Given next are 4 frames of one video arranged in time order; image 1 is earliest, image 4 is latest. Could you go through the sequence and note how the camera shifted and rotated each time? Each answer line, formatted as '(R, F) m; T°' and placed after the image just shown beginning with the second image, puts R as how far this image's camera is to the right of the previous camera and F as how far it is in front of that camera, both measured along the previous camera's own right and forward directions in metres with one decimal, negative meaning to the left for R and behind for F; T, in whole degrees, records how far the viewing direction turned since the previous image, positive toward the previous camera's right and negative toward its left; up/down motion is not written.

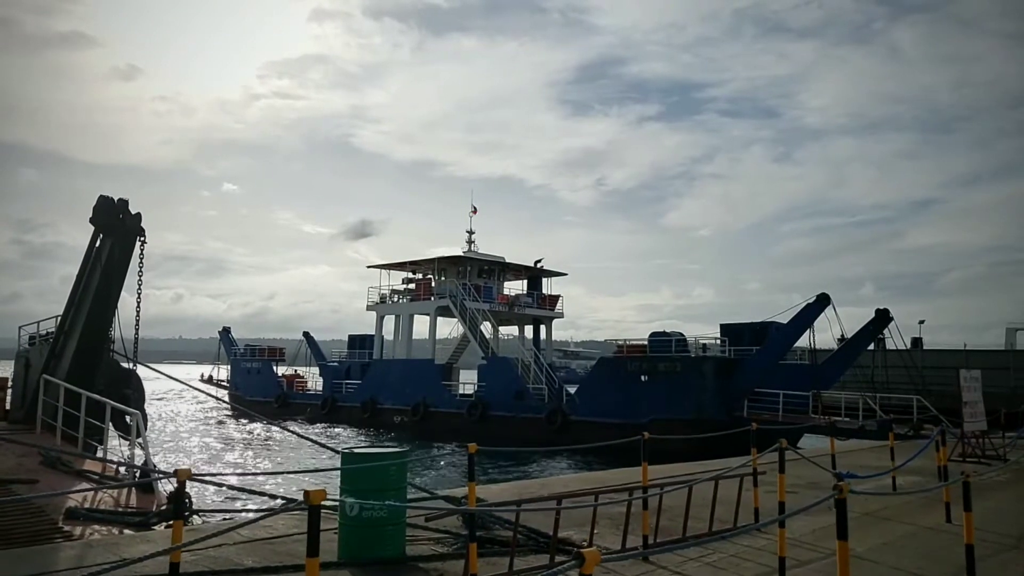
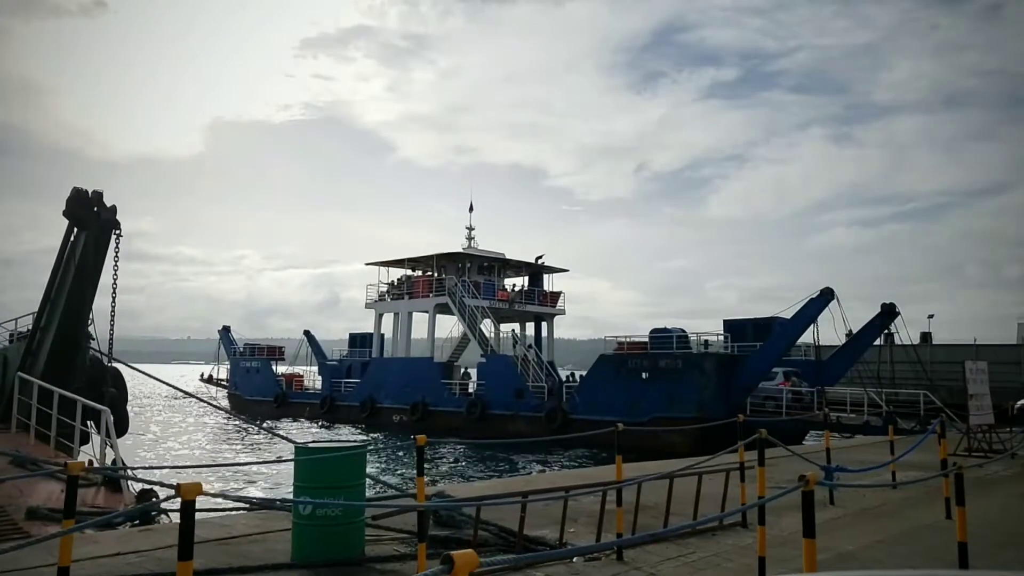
(+0.3, +0.4) m; -1°
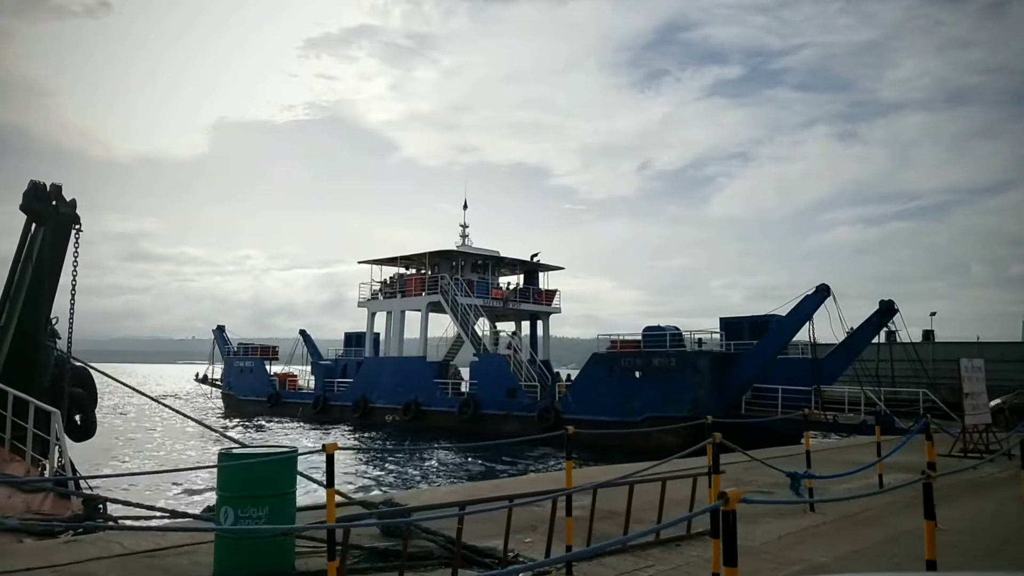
(+0.4, +0.4) m; 0°
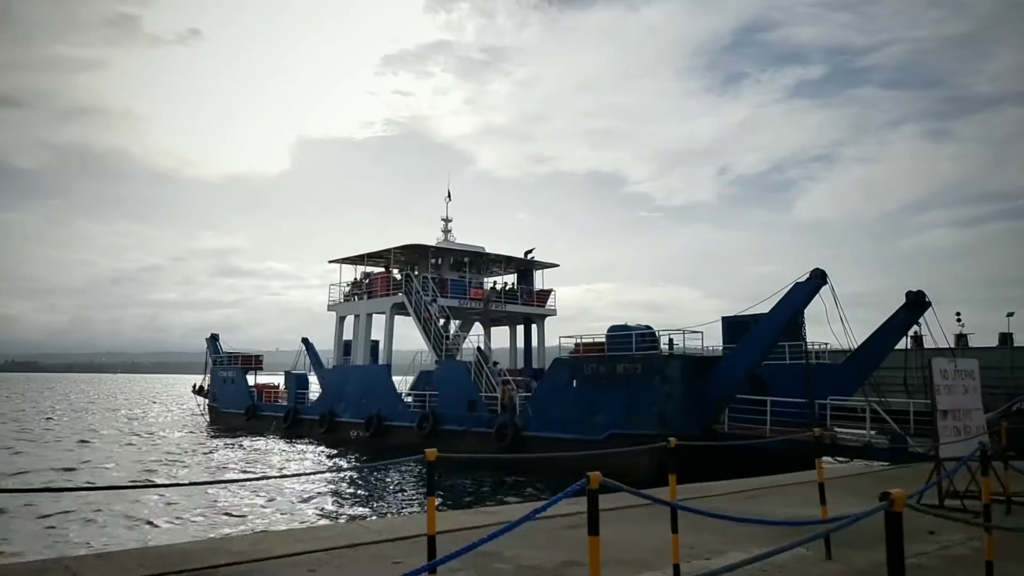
(+3.6, +3.5) m; -6°
